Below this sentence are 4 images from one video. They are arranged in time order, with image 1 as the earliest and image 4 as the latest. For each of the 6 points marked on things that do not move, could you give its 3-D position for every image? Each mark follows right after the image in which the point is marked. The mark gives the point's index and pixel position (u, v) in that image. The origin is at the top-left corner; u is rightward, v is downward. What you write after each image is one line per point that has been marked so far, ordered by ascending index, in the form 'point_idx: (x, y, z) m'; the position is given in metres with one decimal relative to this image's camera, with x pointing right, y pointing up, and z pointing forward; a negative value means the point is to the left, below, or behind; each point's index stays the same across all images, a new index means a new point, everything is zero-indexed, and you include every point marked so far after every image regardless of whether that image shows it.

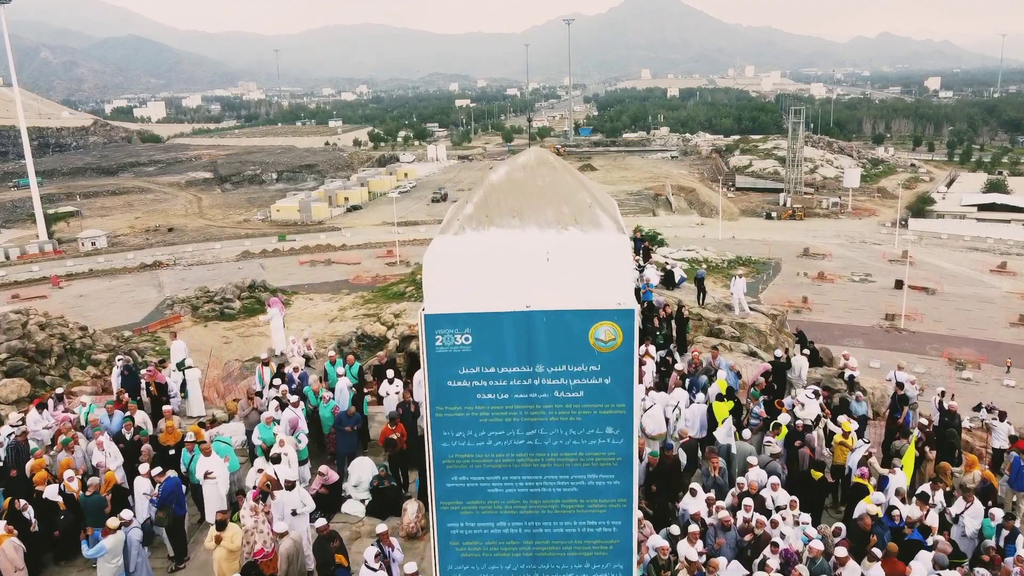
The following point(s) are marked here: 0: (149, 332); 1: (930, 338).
0: (-9.2, -1.1, +18.2) m
1: (+10.7, -1.3, +18.4) m
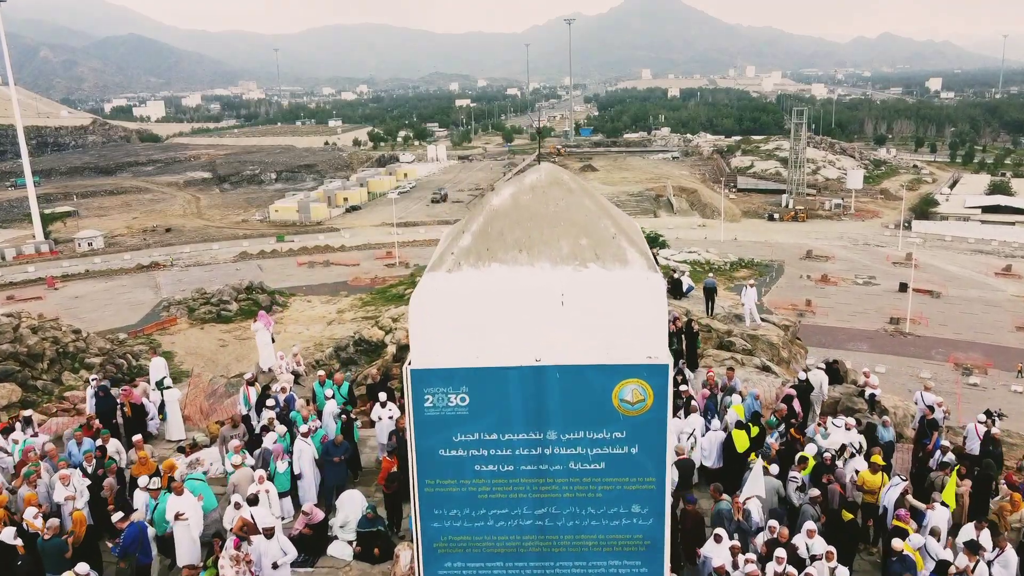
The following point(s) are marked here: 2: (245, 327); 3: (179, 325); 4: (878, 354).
0: (-9.2, -1.2, +18.0) m
1: (+10.7, -1.4, +18.1) m
2: (-6.8, -1.0, +18.3) m
3: (-8.7, -1.0, +18.7) m
4: (+8.8, -1.6, +17.4) m
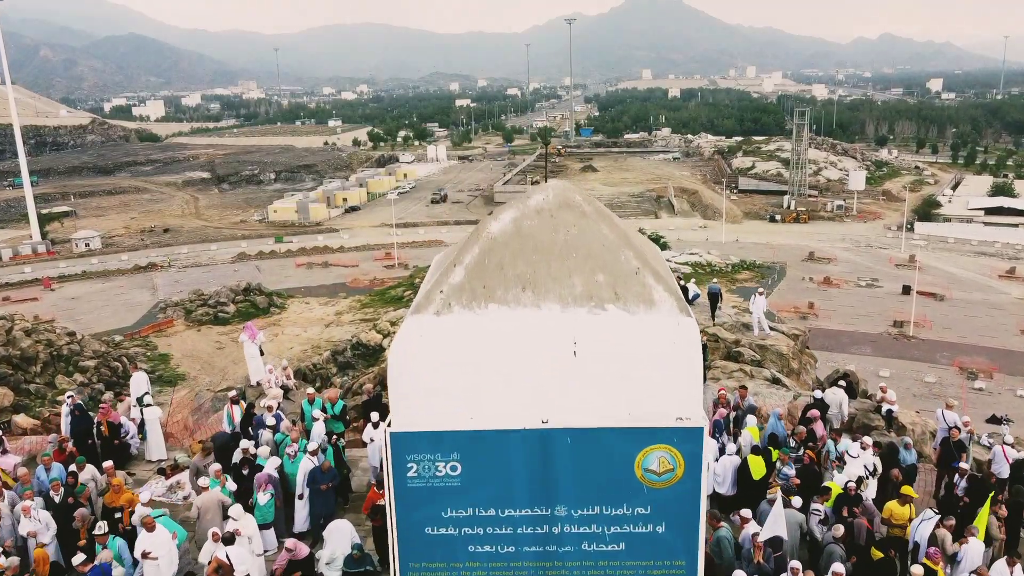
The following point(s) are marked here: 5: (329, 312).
0: (-9.2, -1.2, +17.8) m
1: (+10.7, -1.4, +17.9) m
2: (-6.8, -1.1, +18.1) m
3: (-8.7, -1.0, +18.5) m
4: (+8.8, -1.7, +17.2) m
5: (-5.0, -0.7, +19.6) m
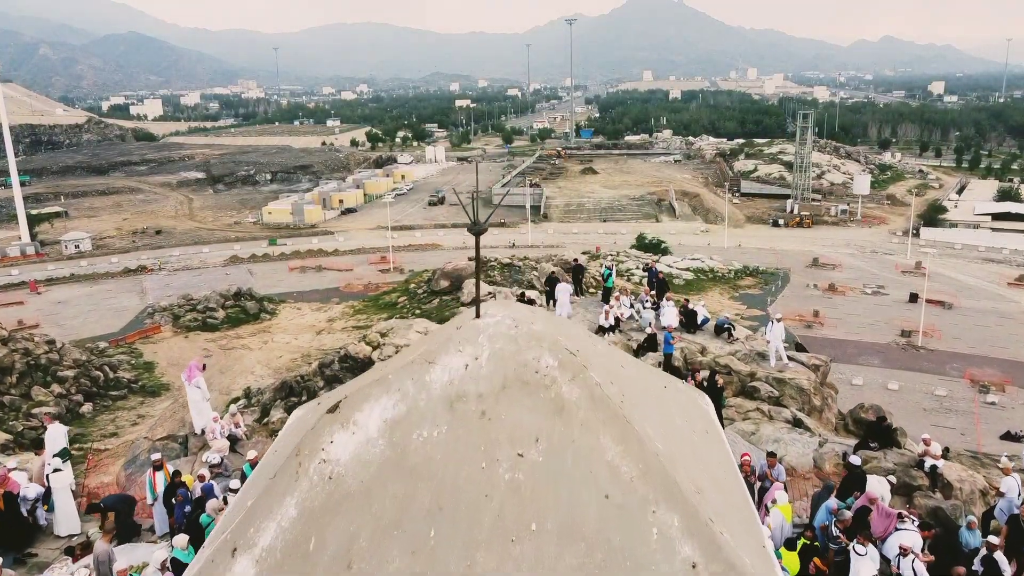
0: (-9.3, -1.4, +17.2) m
1: (+10.6, -1.7, +17.3) m
2: (-6.9, -1.2, +17.5) m
3: (-8.7, -1.2, +17.9) m
4: (+8.8, -1.9, +16.6) m
5: (-5.1, -0.8, +19.0) m
